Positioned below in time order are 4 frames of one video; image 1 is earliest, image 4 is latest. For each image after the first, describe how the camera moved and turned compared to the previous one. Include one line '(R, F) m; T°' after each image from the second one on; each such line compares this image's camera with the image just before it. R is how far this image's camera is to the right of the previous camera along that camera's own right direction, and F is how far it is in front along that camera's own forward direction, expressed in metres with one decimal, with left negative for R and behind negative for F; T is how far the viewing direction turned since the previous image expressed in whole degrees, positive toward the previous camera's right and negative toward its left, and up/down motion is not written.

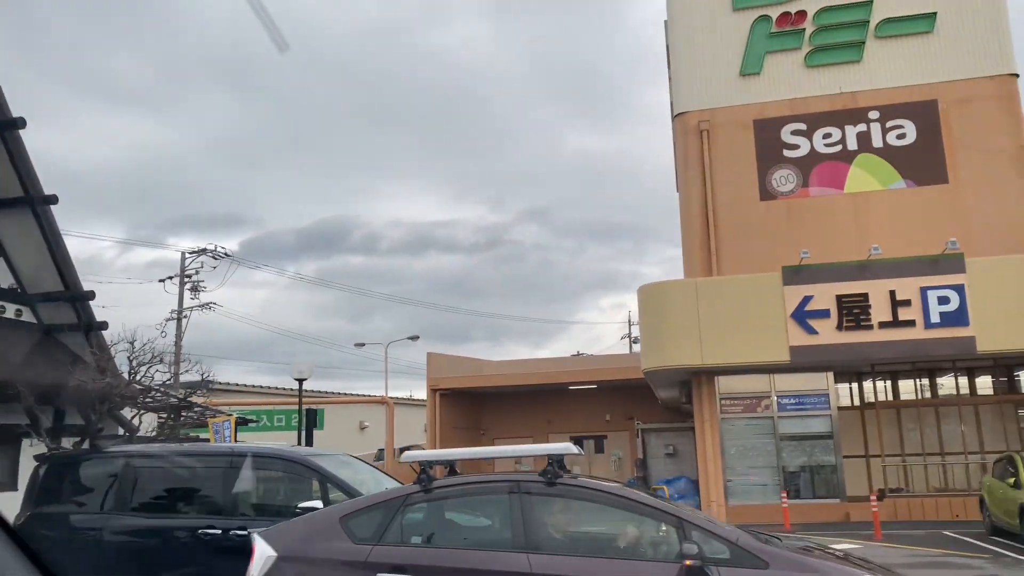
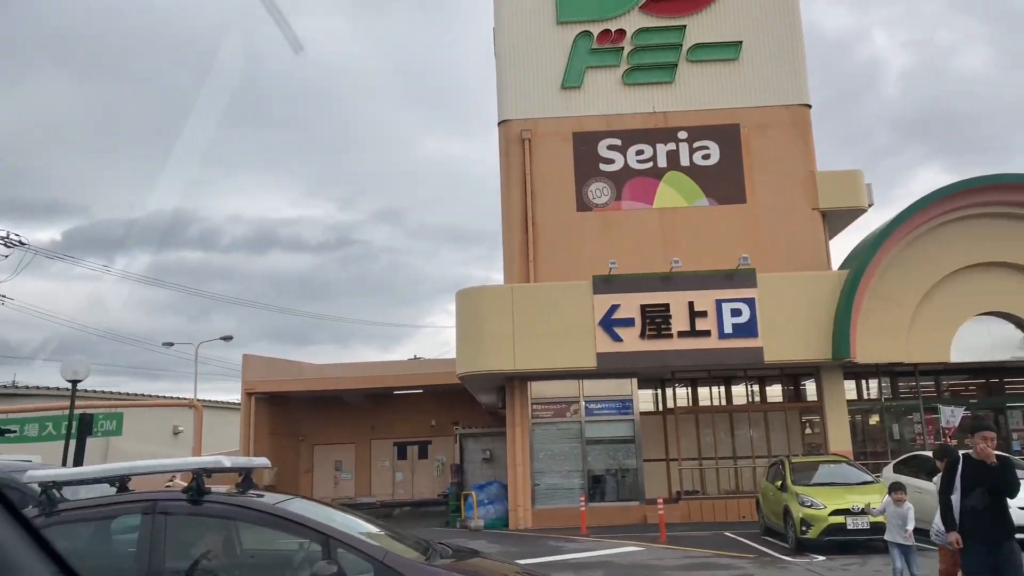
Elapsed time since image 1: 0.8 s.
(+0.7, +0.1) m; +10°
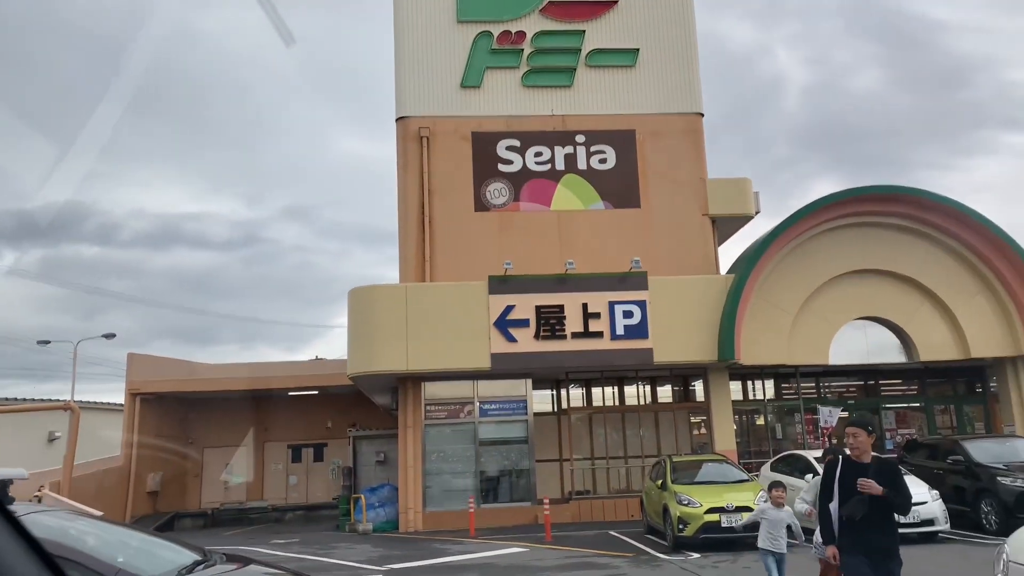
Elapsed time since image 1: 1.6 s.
(+0.4, +0.1) m; +6°
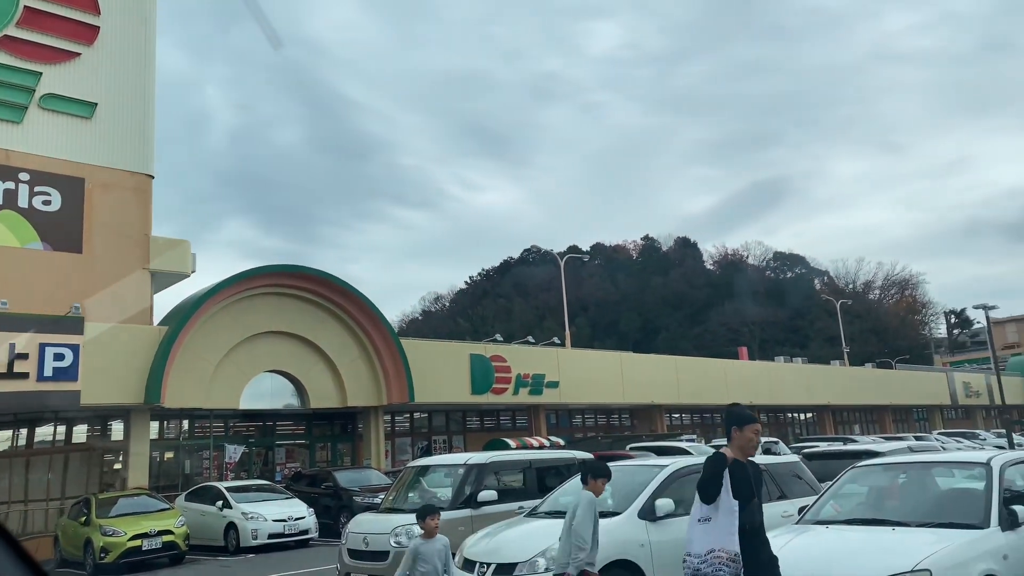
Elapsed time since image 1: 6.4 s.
(-1.5, -2.9) m; +39°
